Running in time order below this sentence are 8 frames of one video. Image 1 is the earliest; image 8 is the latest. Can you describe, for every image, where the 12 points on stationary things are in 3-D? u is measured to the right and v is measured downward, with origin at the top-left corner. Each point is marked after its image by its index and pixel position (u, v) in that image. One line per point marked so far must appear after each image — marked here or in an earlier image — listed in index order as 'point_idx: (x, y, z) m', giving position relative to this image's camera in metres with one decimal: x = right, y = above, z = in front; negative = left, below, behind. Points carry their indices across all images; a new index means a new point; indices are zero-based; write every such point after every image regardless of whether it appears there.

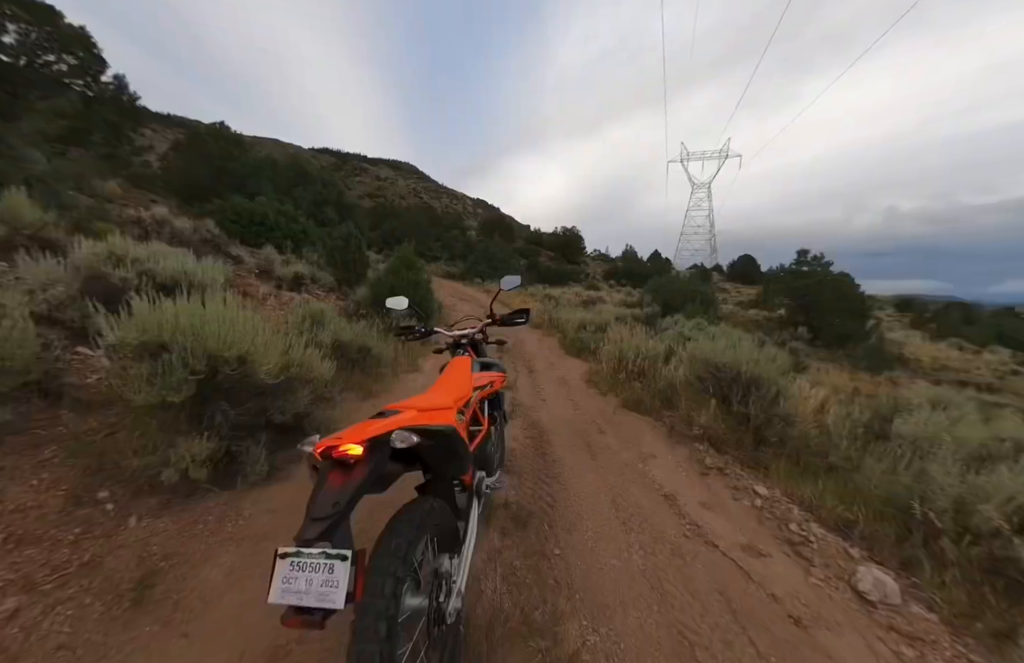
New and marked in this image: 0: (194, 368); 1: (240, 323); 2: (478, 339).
0: (-2.0, -0.2, +2.5) m
1: (-2.0, +0.1, +2.8) m
2: (-0.3, 0.0, +3.1) m
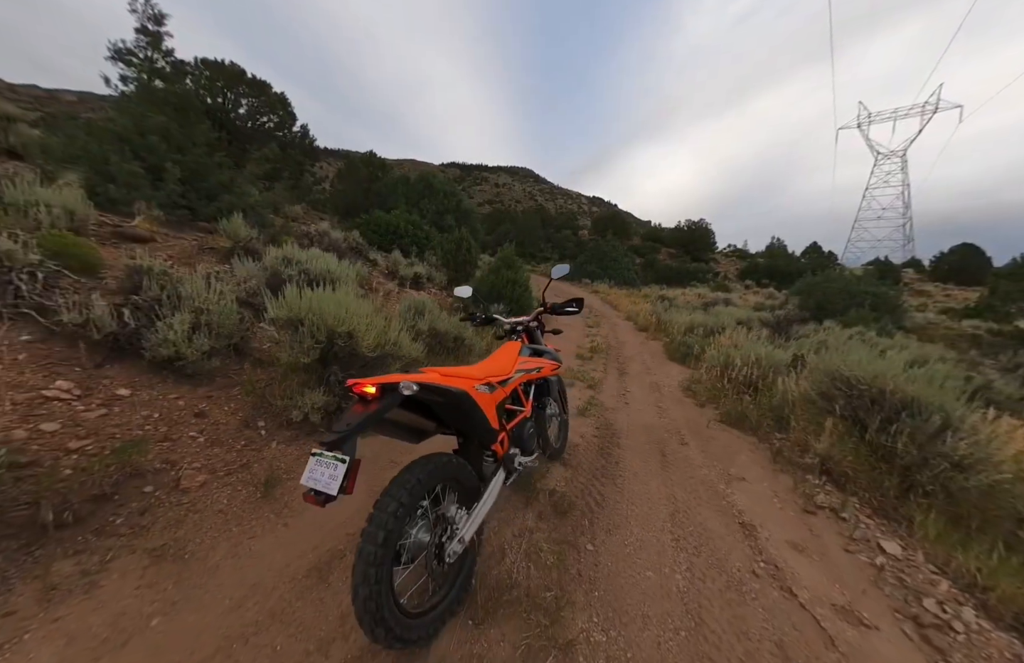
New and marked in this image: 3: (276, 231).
0: (-1.7, -0.1, +3.4) m
1: (-1.5, +0.2, +3.7) m
2: (+0.2, 0.0, +3.3) m
3: (-3.0, +1.2, +5.1) m
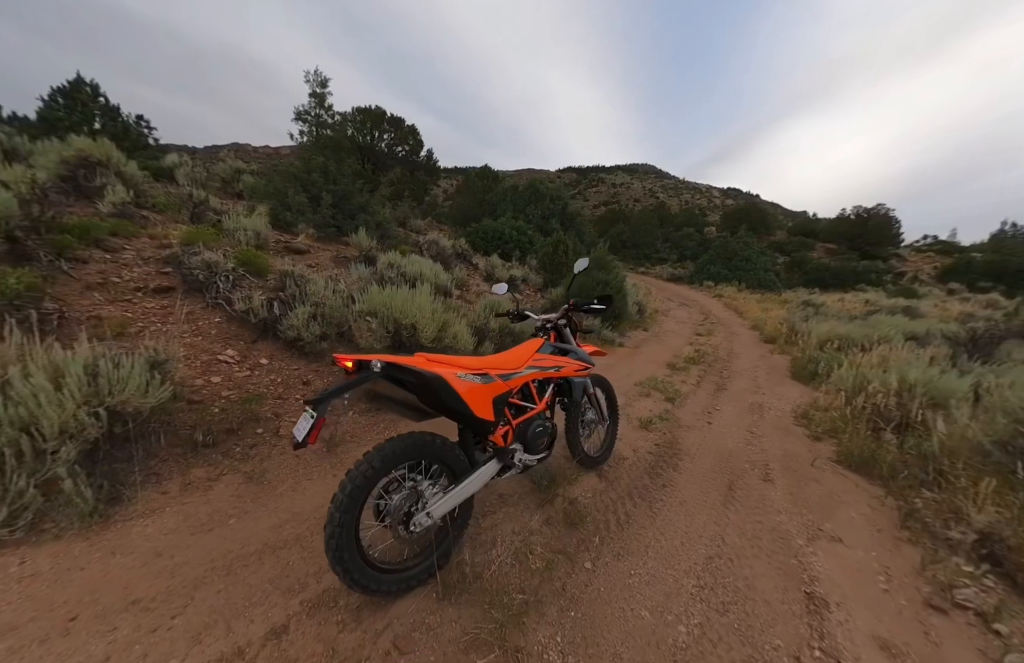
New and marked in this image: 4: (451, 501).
0: (-1.2, 0.0, +4.0) m
1: (-1.0, +0.3, +4.3) m
2: (+0.4, 0.0, +3.2) m
3: (-1.8, +1.3, +6.1) m
4: (-0.4, -1.0, +2.5) m
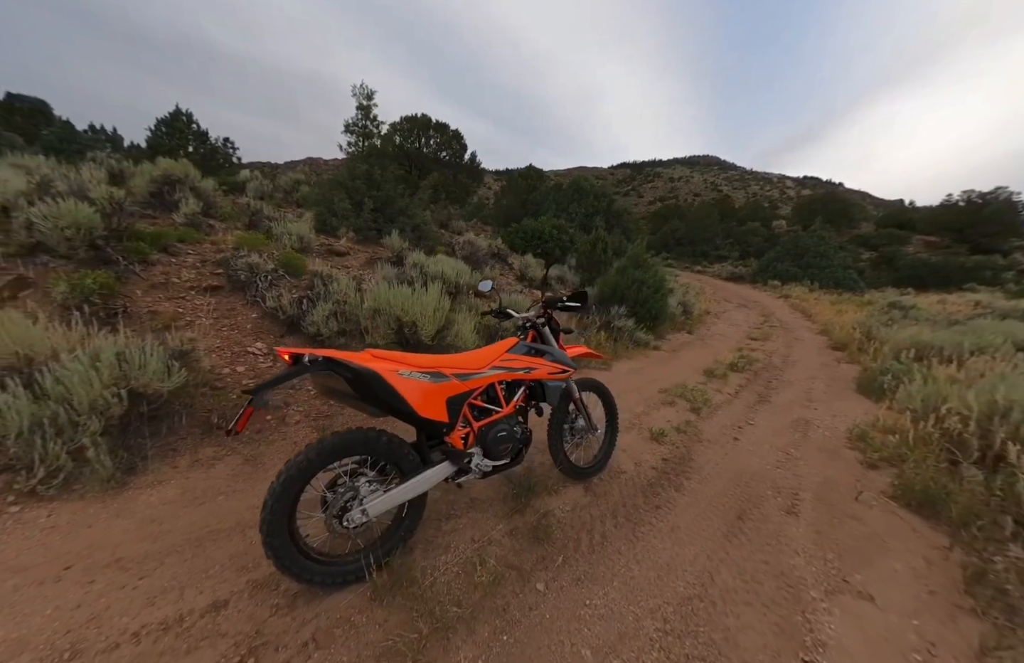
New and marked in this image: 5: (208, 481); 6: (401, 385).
0: (-1.2, 0.0, +4.1) m
1: (-0.9, +0.3, +4.3) m
2: (+0.2, 0.0, +3.0) m
3: (-1.3, +1.3, +6.3) m
4: (-0.7, -1.0, +2.4) m
5: (-2.4, -1.2, +3.2) m
6: (-0.6, -0.3, +2.4) m
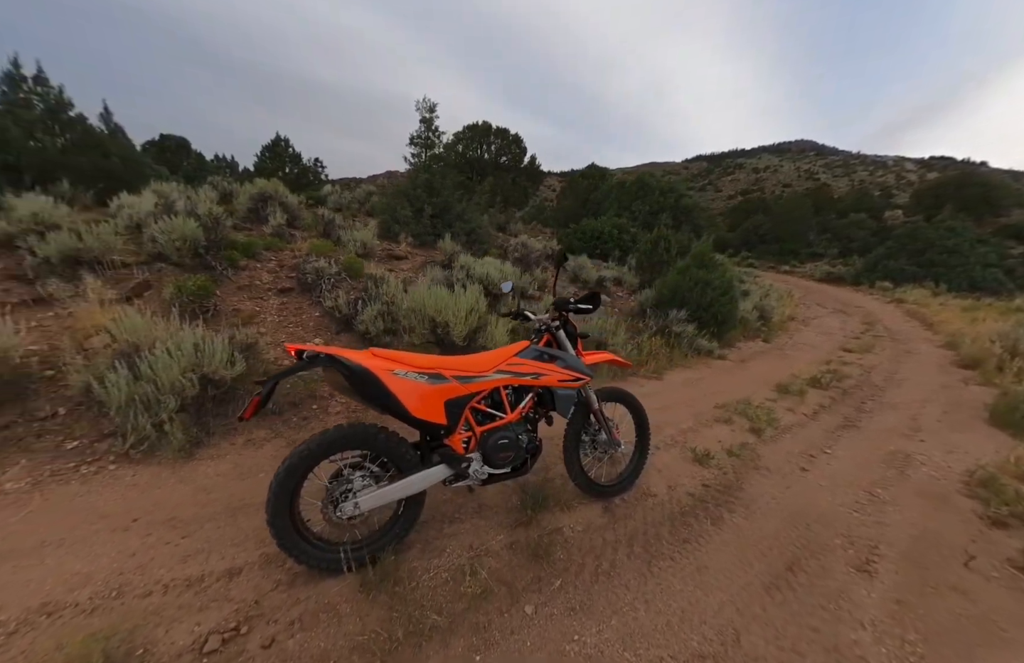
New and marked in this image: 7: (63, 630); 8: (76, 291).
0: (-0.9, 0.0, +4.2) m
1: (-0.5, +0.3, +4.3) m
2: (+0.3, 0.0, +2.8) m
3: (-0.4, +1.3, +6.3) m
4: (-0.8, -1.0, +2.4) m
5: (-2.2, -1.1, +3.5) m
6: (-0.7, -0.3, +2.4) m
7: (-2.3, -1.5, +2.1) m
8: (-4.4, +0.4, +4.1) m
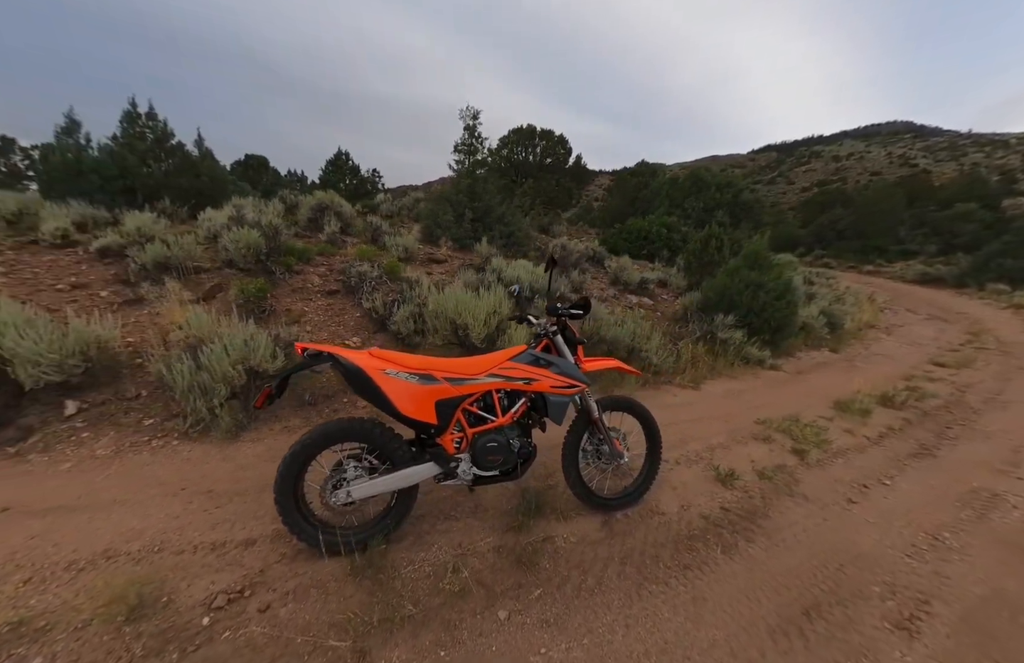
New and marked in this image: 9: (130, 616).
0: (-0.6, 0.0, +4.3) m
1: (-0.3, +0.3, +4.3) m
2: (+0.3, 0.0, +2.7) m
3: (+0.2, +1.2, +6.3) m
4: (-0.9, -1.0, +2.5) m
5: (-2.1, -1.1, +3.8) m
6: (-0.8, -0.3, +2.5) m
7: (-2.4, -1.5, +2.5) m
8: (-4.2, +0.5, +4.8) m
9: (-2.0, -1.5, +2.2) m
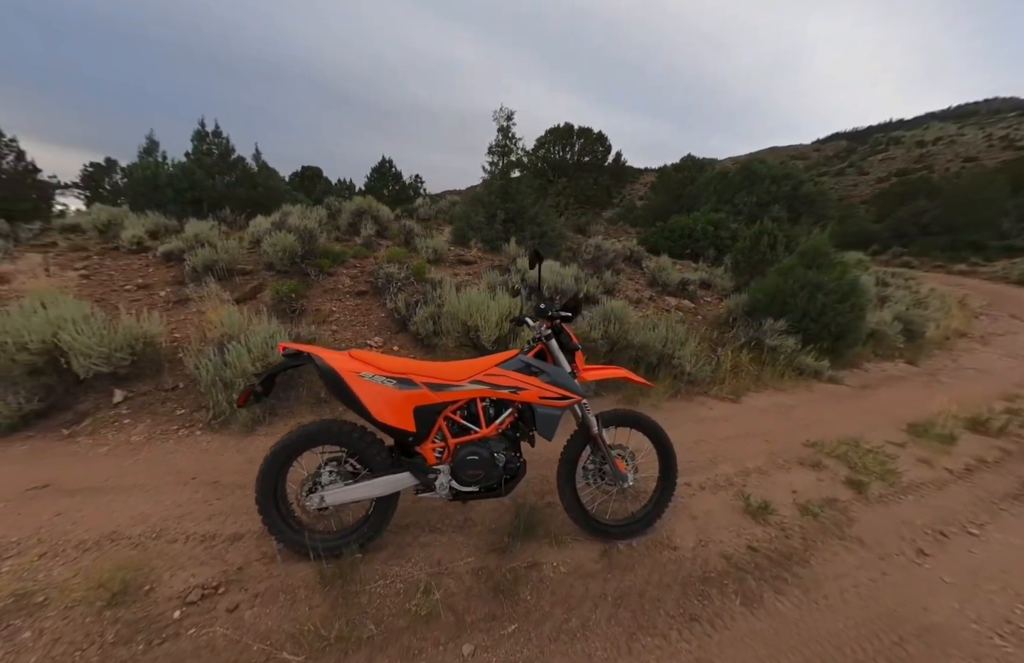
0: (-0.5, 0.0, +4.1) m
1: (-0.1, +0.2, +4.1) m
2: (+0.2, 0.0, +2.4) m
3: (+0.7, +1.1, +6.0) m
4: (-1.0, -0.9, +2.4) m
5: (-2.0, -1.1, +3.9) m
6: (-0.8, -0.3, +2.3) m
7: (-2.5, -1.4, +2.5) m
8: (-3.9, +0.5, +5.2) m
9: (-2.2, -1.5, +2.2) m
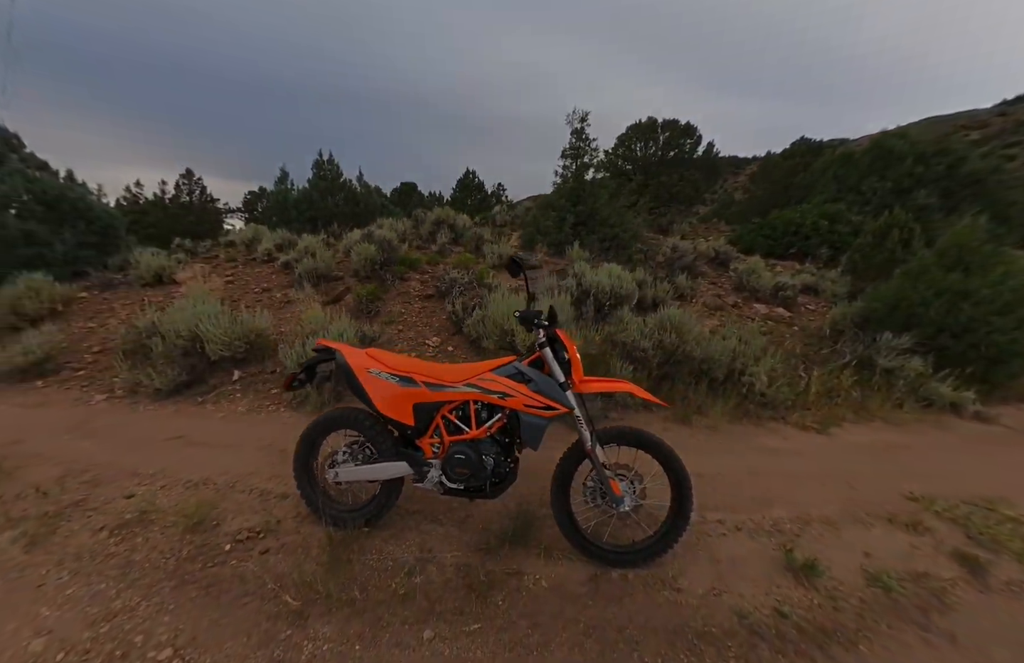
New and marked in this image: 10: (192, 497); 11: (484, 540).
0: (0.0, 0.0, +4.1) m
1: (+0.4, +0.2, +4.0) m
2: (+0.2, 0.0, +2.3) m
3: (+1.7, +1.0, +5.7) m
4: (-1.0, -0.9, +2.5) m
5: (-1.6, -1.1, +4.3) m
6: (-0.9, -0.3, +2.5) m
7: (-2.5, -1.4, +3.1) m
8: (-3.0, +0.6, +6.1) m
9: (-2.2, -1.4, +2.7) m
10: (-2.5, -1.4, +3.1) m
11: (-0.2, -1.3, +2.4) m
